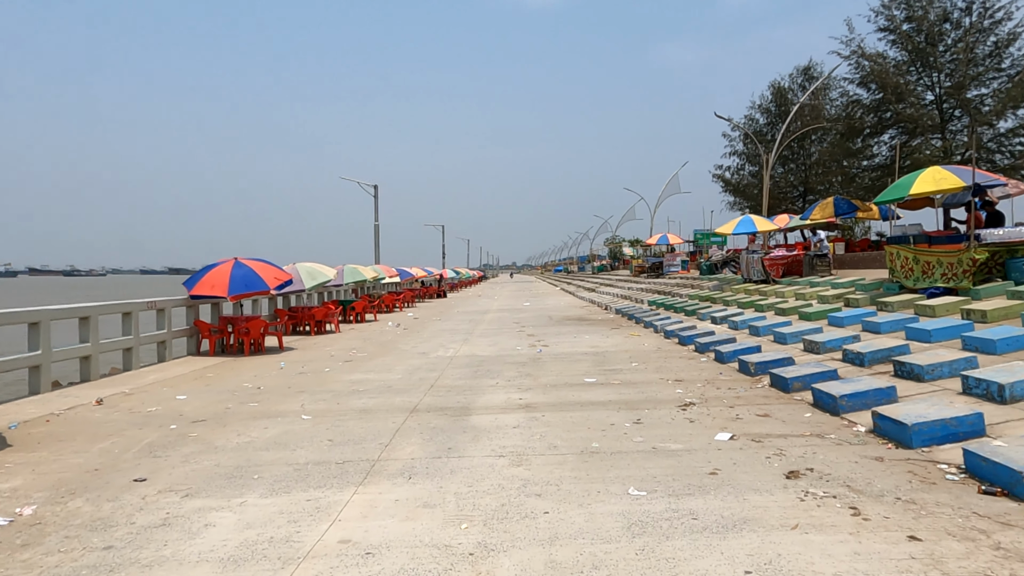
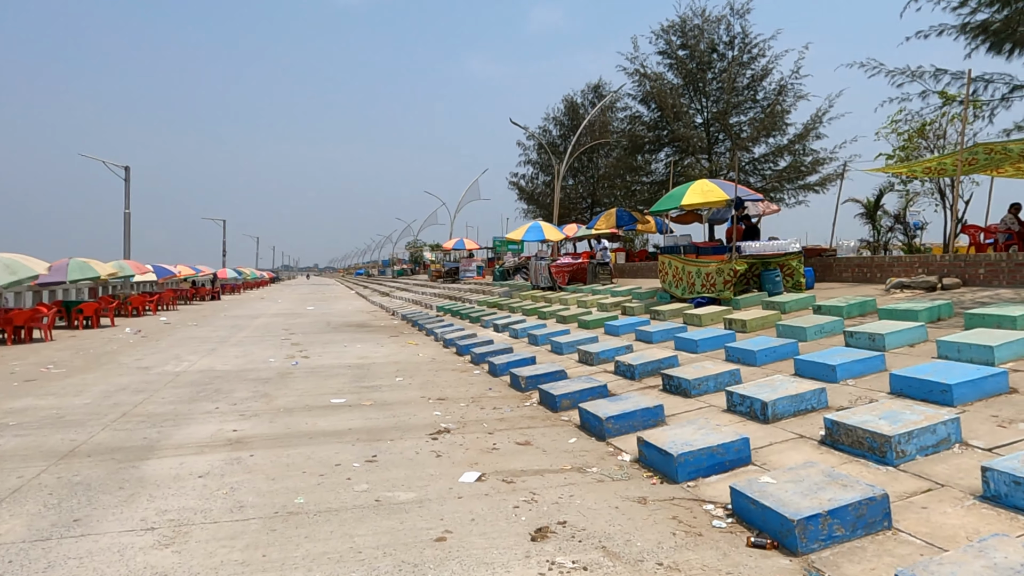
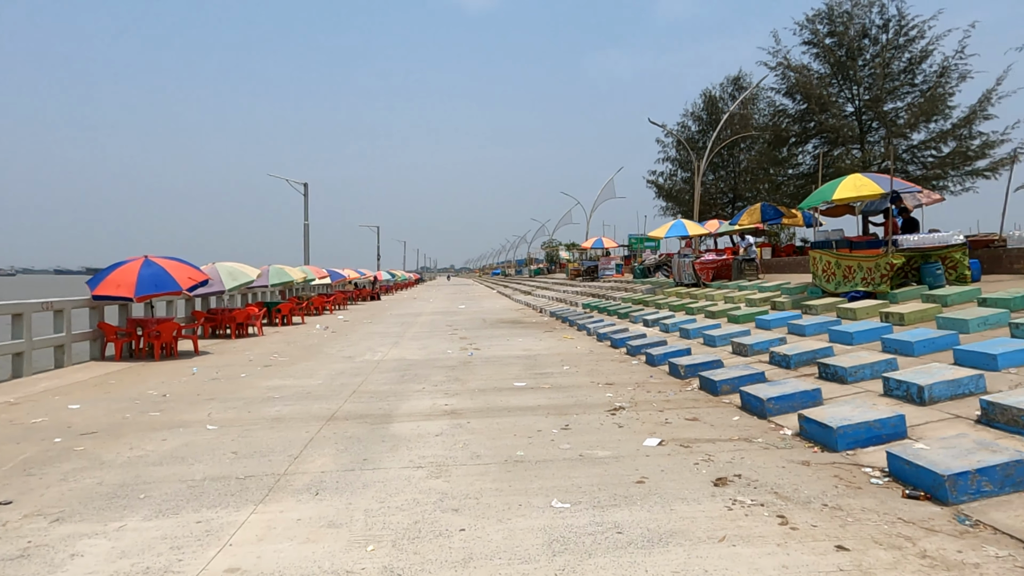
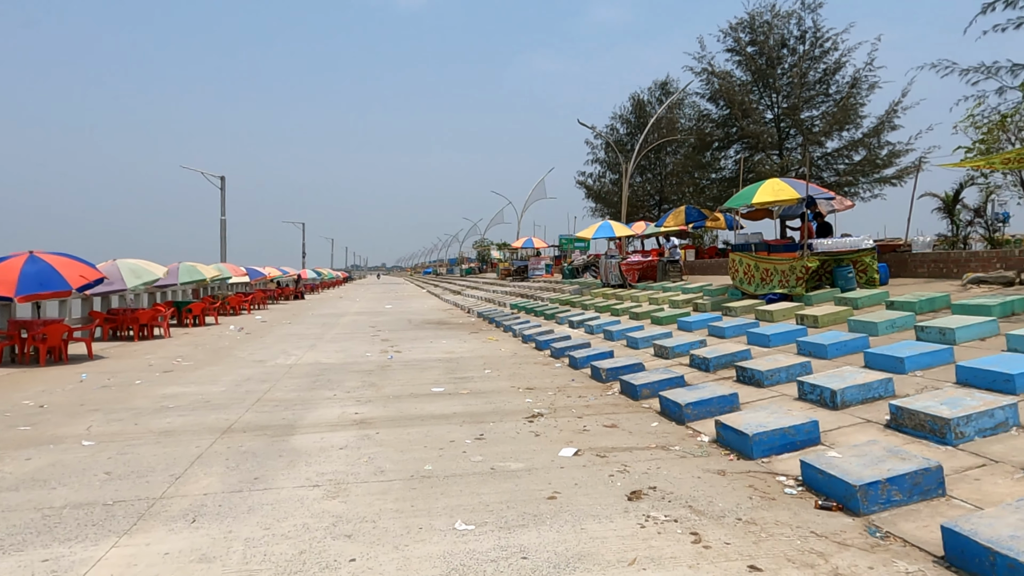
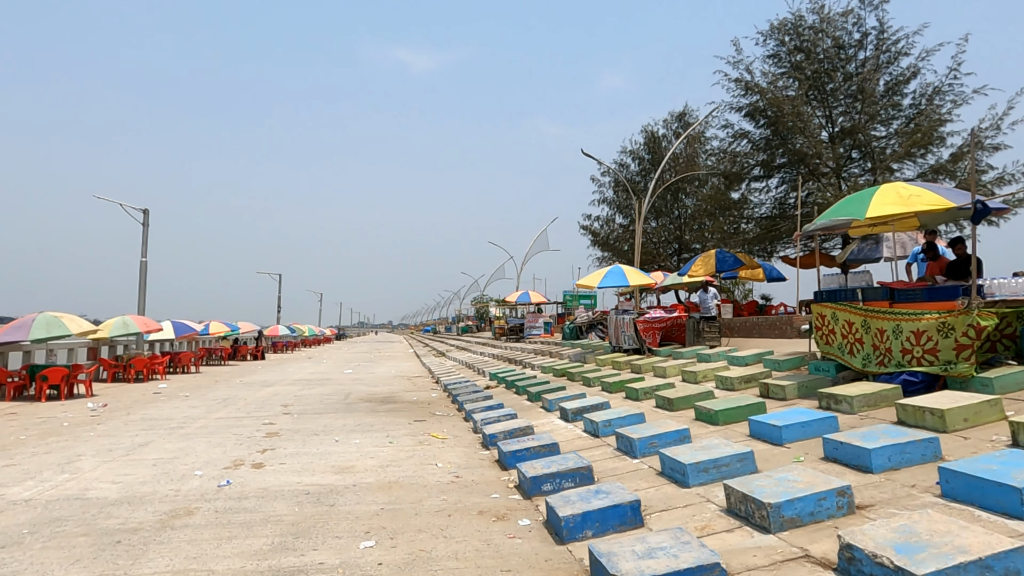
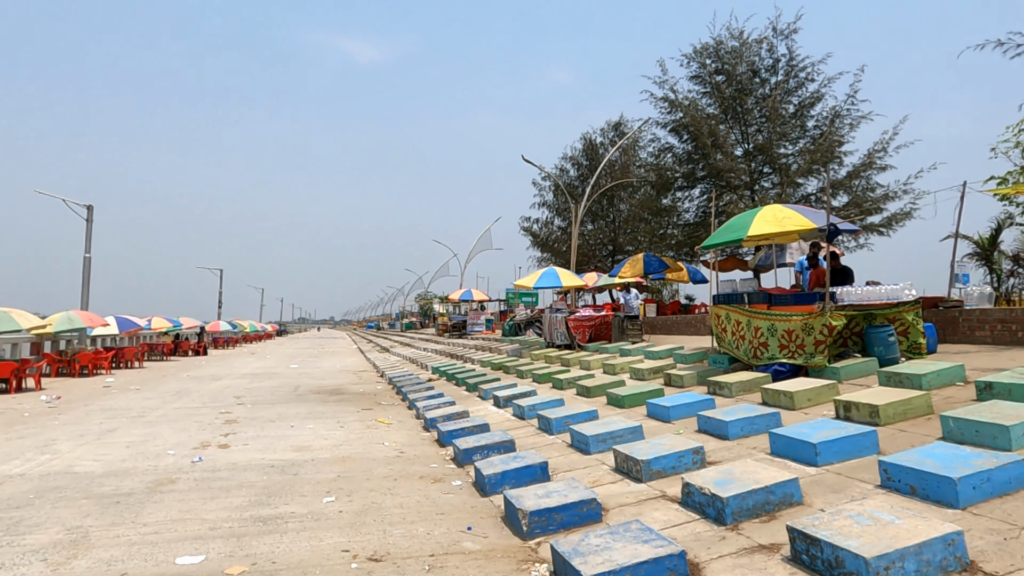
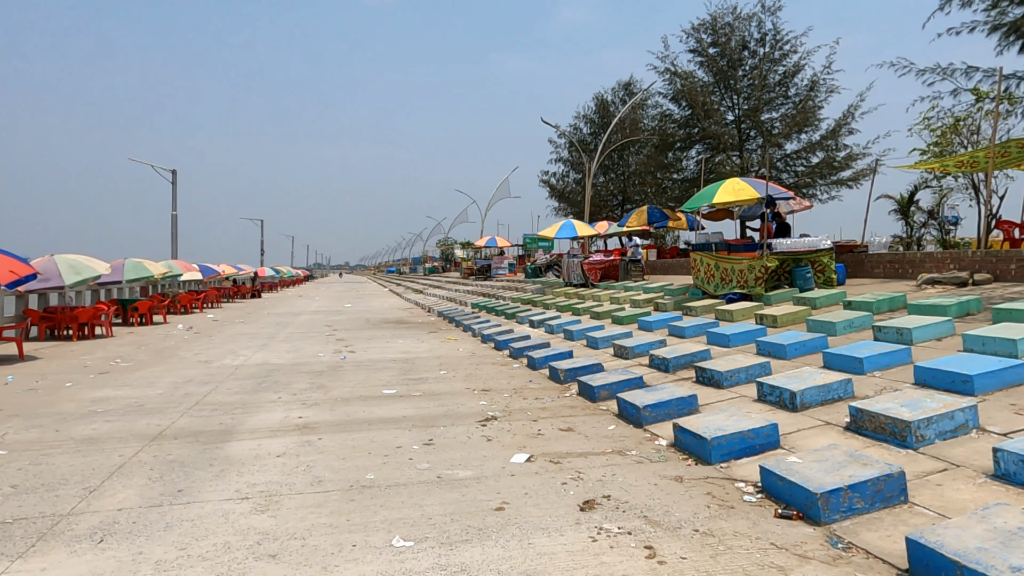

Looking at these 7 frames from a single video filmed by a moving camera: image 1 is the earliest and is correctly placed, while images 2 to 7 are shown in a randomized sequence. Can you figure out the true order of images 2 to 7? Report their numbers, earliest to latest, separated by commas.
3, 4, 7, 2, 6, 5
